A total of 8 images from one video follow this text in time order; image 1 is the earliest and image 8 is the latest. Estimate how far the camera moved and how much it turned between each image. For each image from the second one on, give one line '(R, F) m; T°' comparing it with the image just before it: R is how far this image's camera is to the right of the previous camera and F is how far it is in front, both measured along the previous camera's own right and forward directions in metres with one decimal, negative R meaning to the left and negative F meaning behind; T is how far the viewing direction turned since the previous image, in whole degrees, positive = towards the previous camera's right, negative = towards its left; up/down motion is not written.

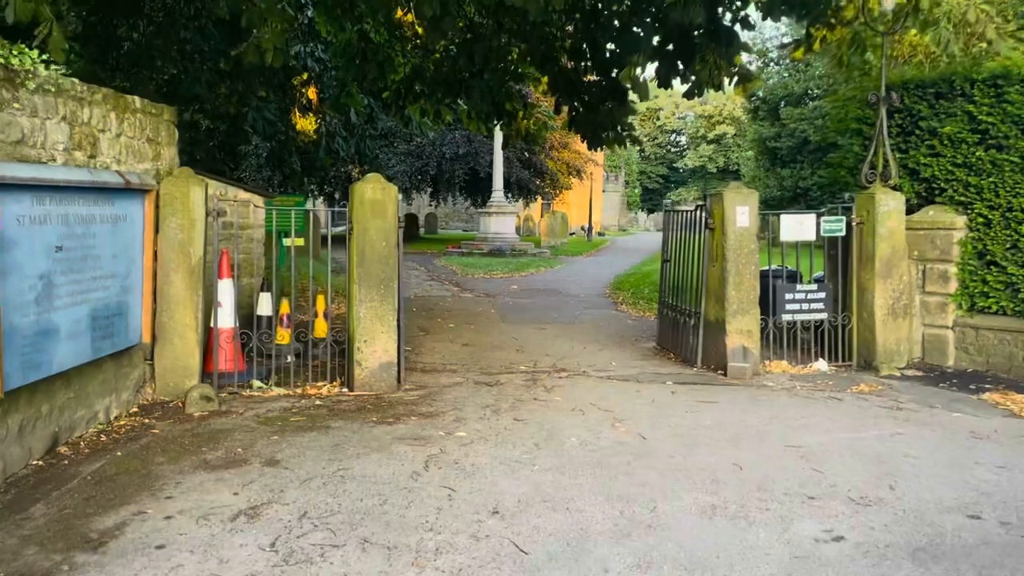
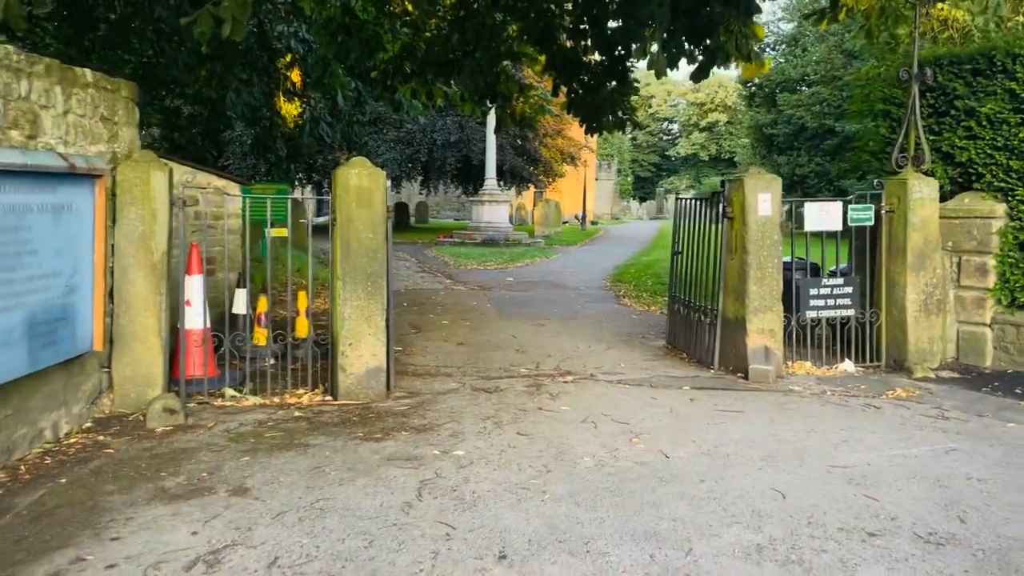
(-0.1, +0.6) m; +1°
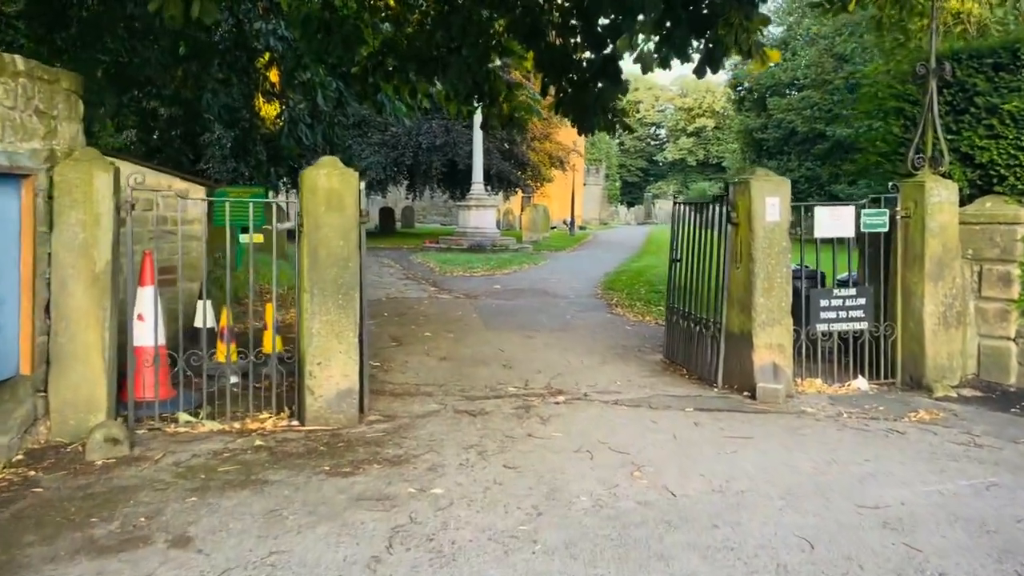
(0.0, +0.5) m; +1°
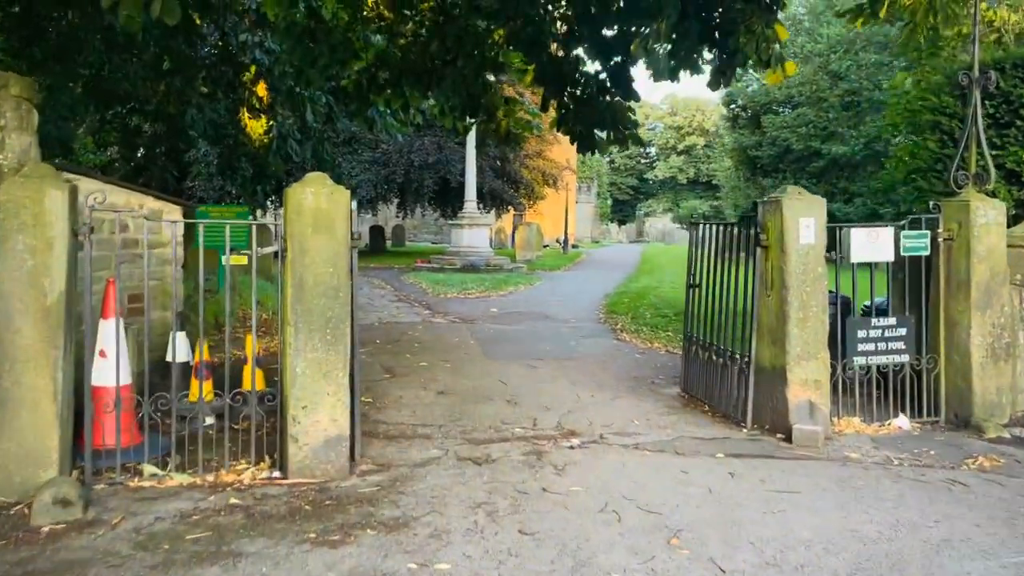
(-0.1, +0.6) m; +1°
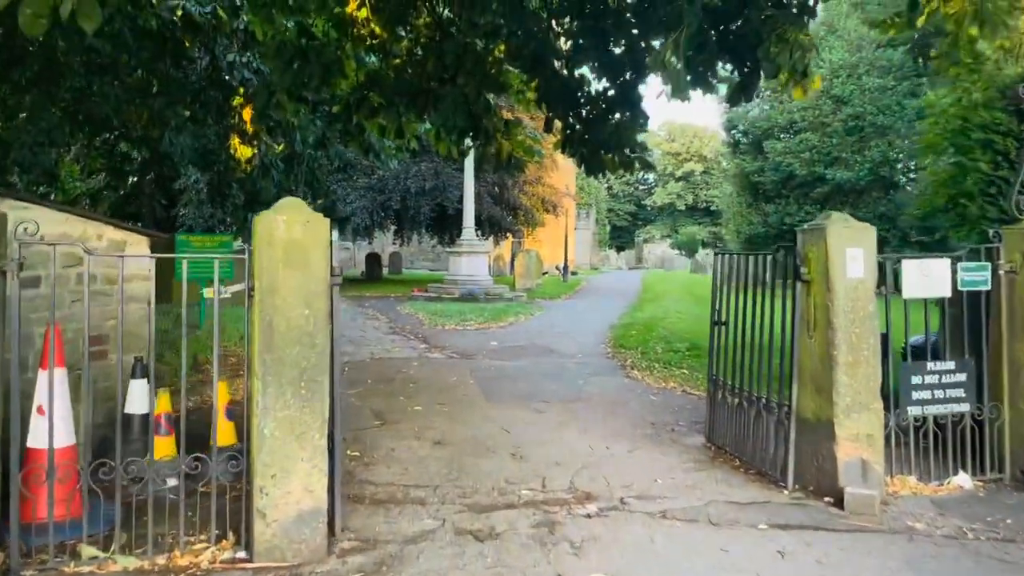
(0.0, +0.7) m; 0°
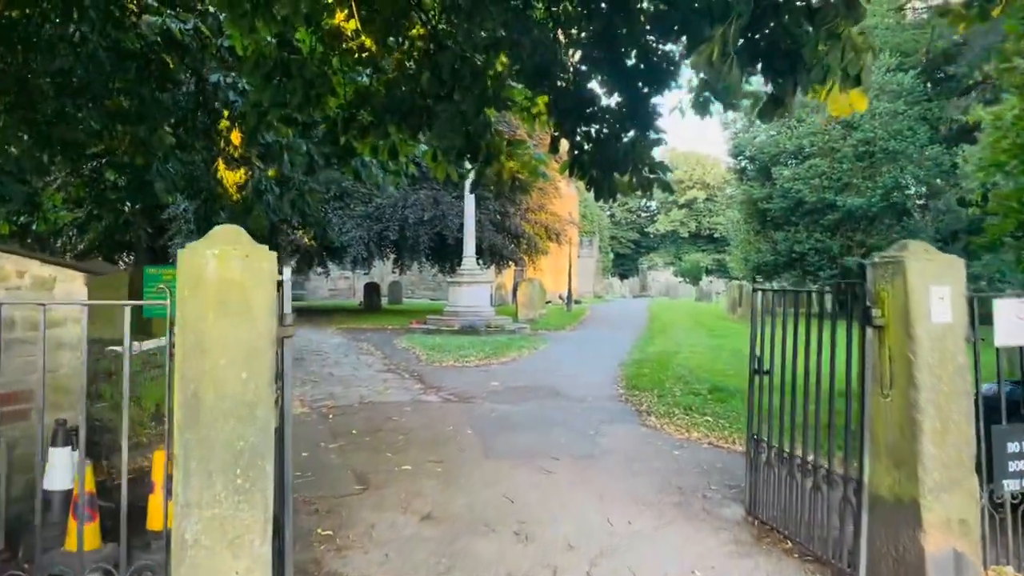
(0.0, +0.9) m; 0°
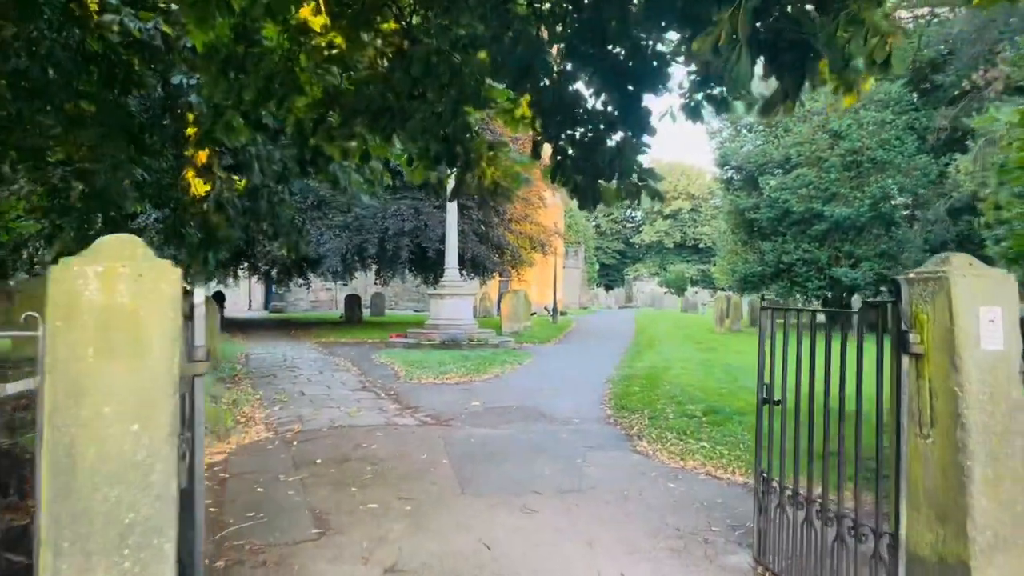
(+0.1, +0.6) m; +1°
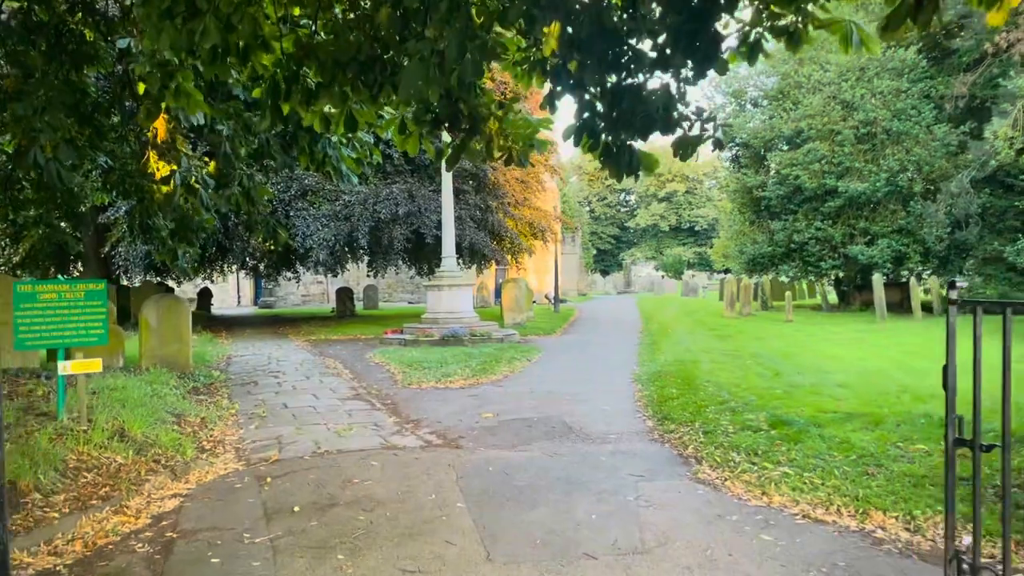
(-0.2, +1.6) m; 0°
